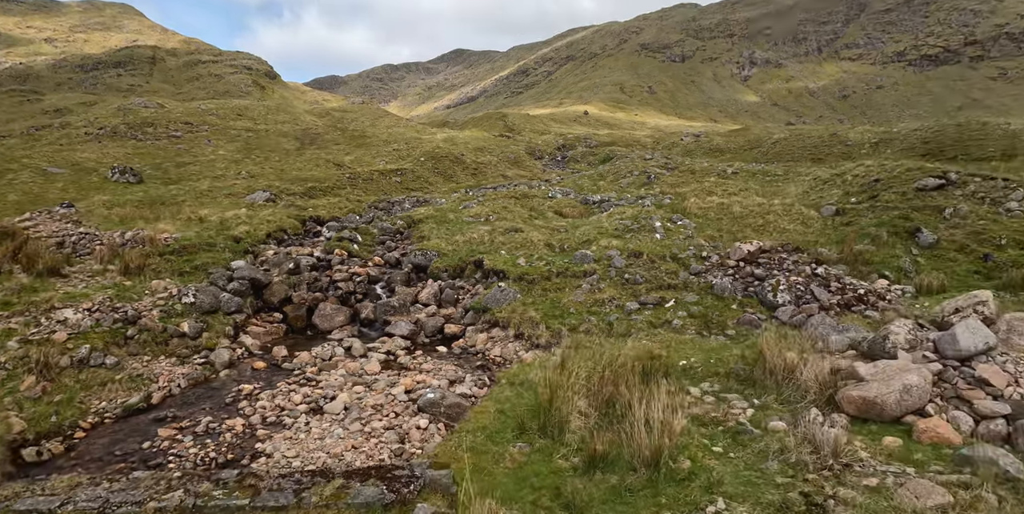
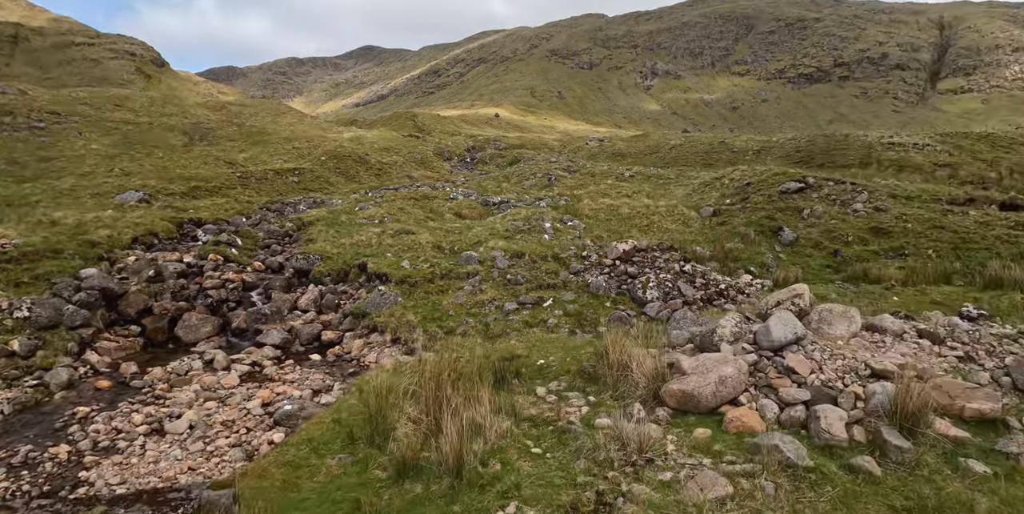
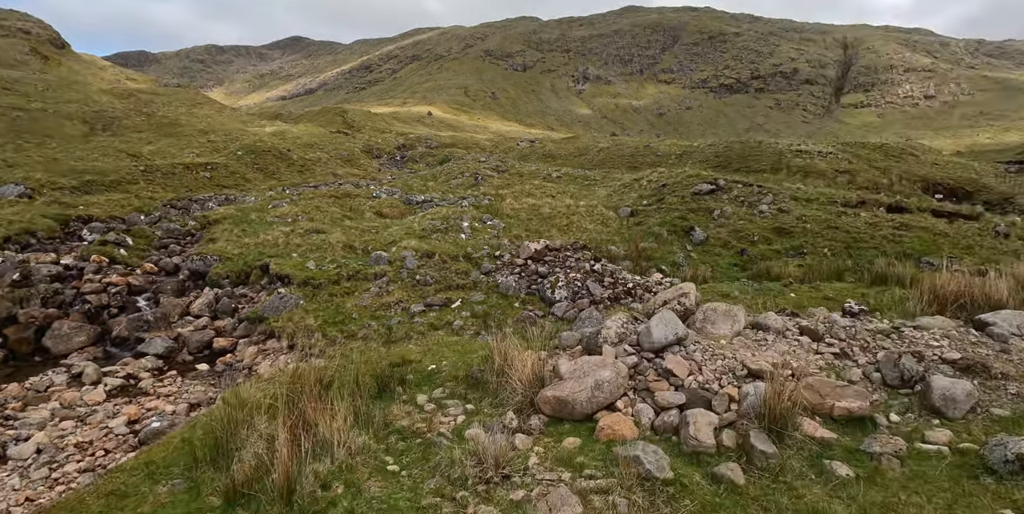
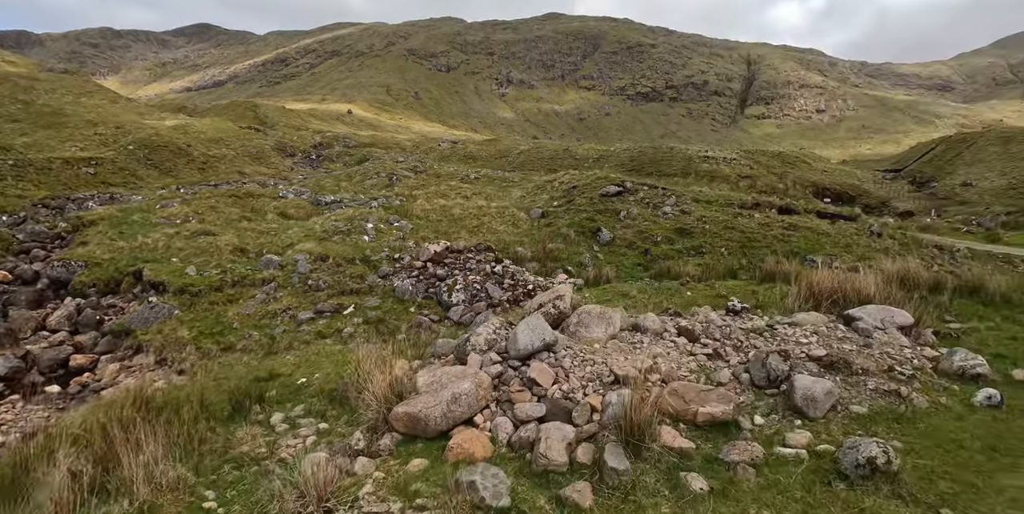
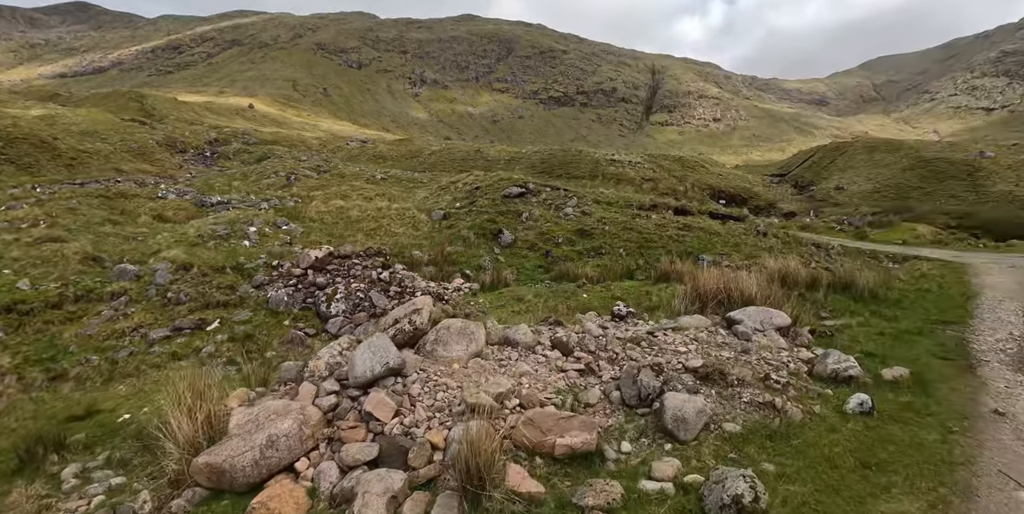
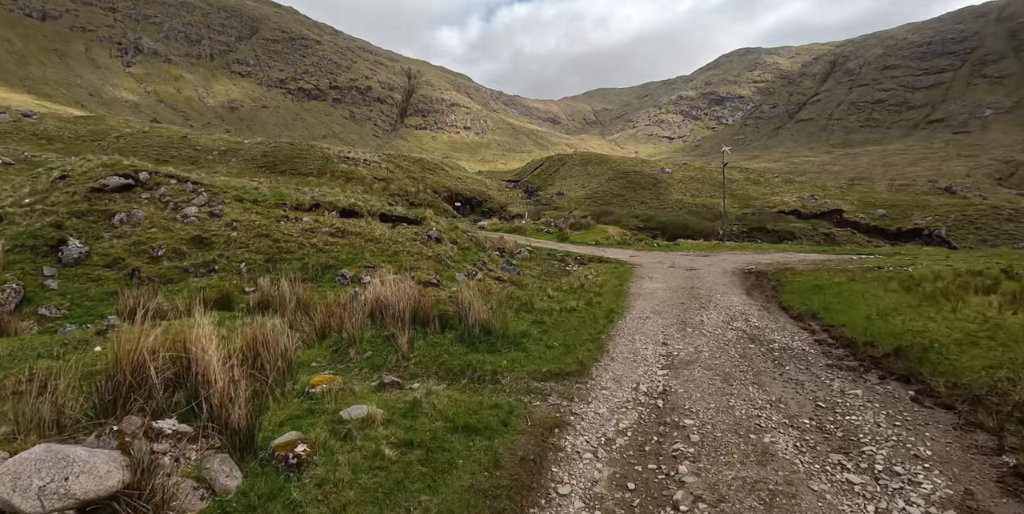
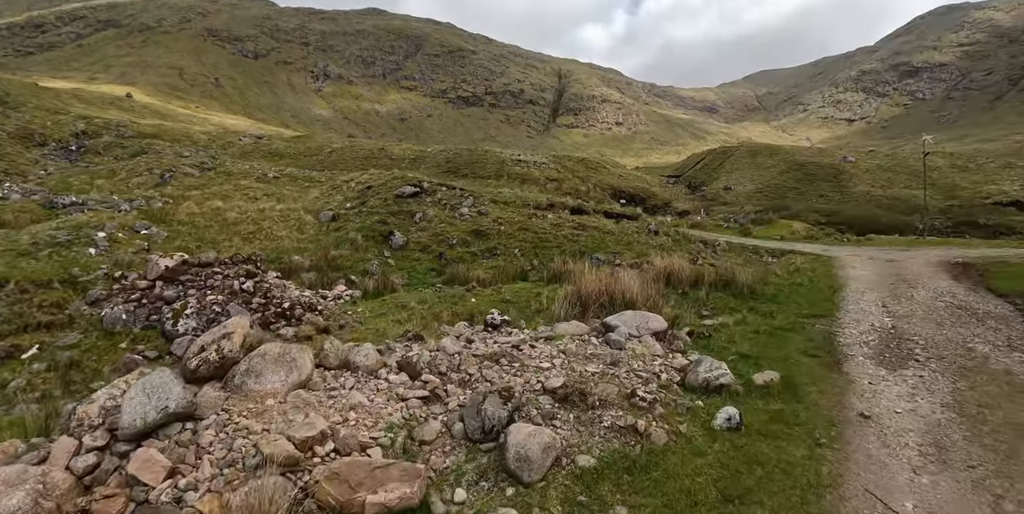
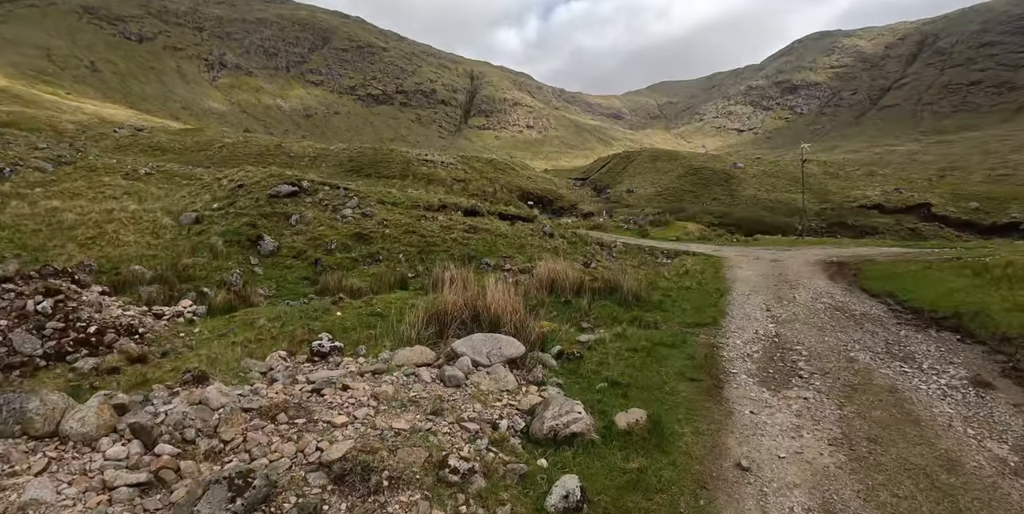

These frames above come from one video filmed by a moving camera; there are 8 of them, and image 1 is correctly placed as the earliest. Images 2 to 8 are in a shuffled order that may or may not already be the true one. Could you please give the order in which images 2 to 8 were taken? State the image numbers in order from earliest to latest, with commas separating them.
2, 3, 4, 5, 7, 8, 6
